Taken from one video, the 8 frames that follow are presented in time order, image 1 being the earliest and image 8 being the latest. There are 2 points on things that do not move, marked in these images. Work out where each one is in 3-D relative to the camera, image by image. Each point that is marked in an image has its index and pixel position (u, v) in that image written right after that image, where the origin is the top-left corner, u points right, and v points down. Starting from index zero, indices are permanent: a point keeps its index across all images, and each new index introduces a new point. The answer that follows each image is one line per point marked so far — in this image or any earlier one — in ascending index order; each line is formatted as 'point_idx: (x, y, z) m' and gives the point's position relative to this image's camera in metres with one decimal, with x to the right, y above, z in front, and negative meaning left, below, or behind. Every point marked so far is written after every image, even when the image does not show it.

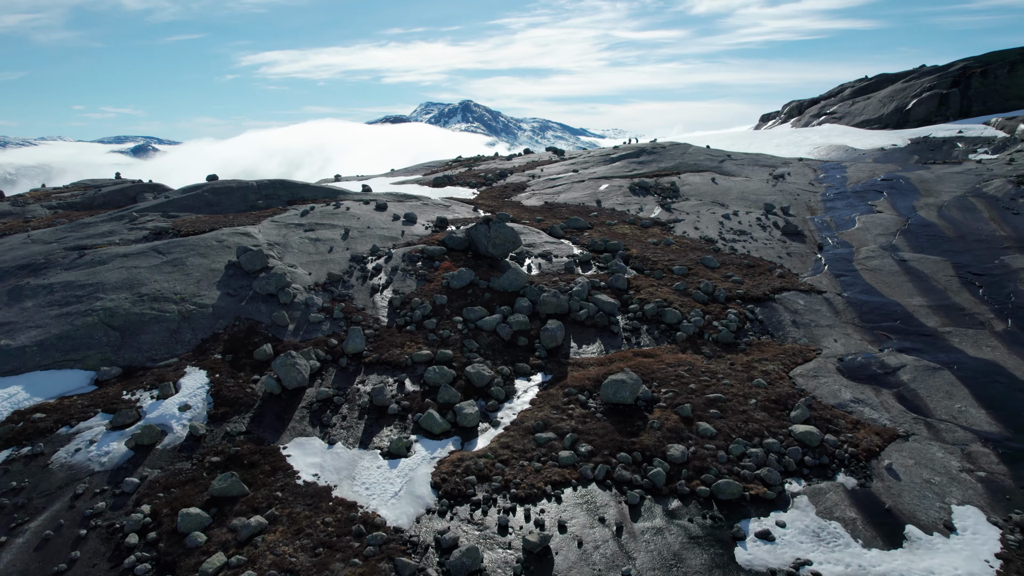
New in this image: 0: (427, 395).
0: (-3.2, -4.0, +18.4) m
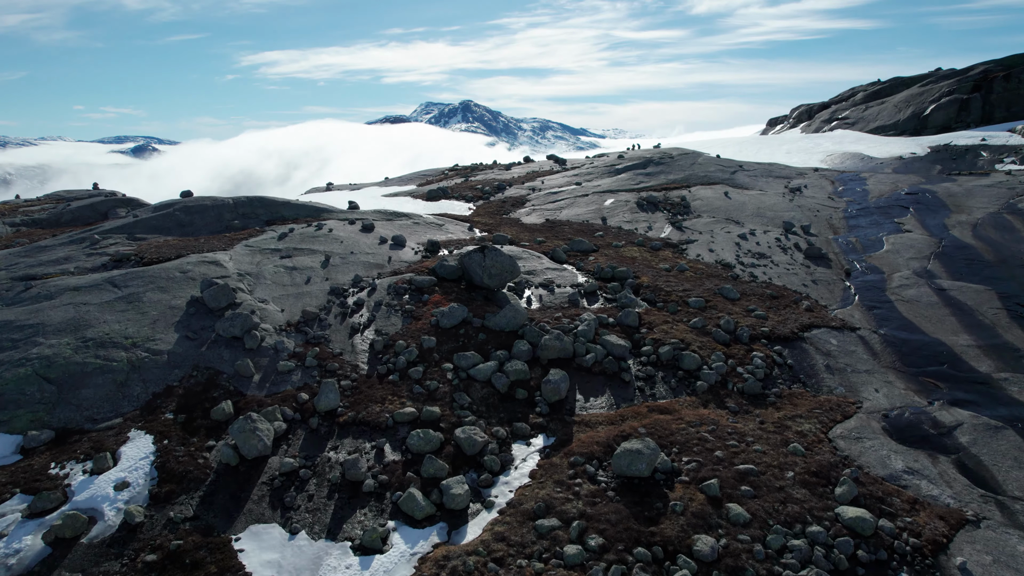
0: (-3.3, -5.7, +15.7) m
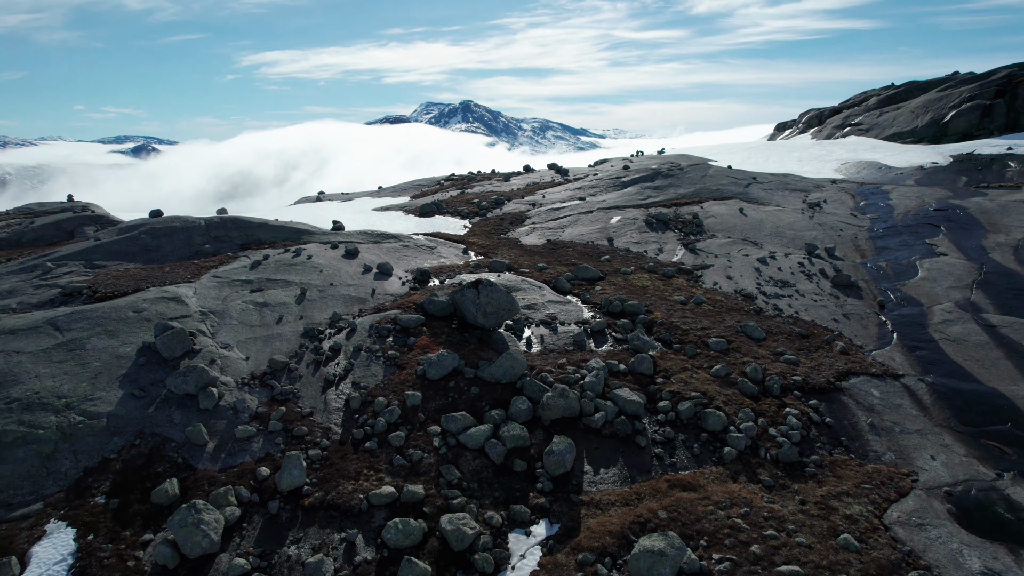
0: (-3.4, -7.5, +13.0) m
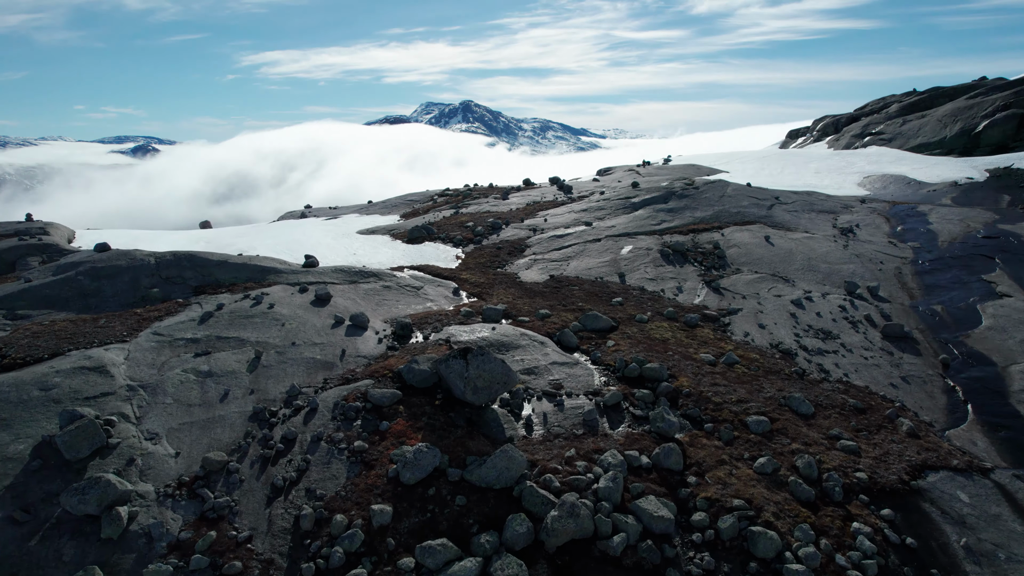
0: (-3.5, -9.9, +9.2) m
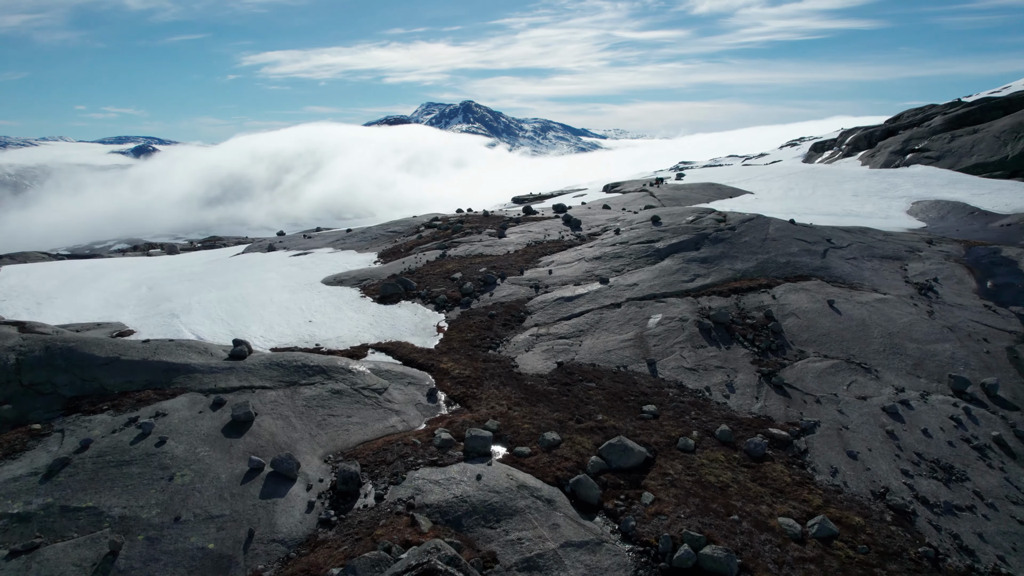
0: (-3.8, -13.9, +2.5) m
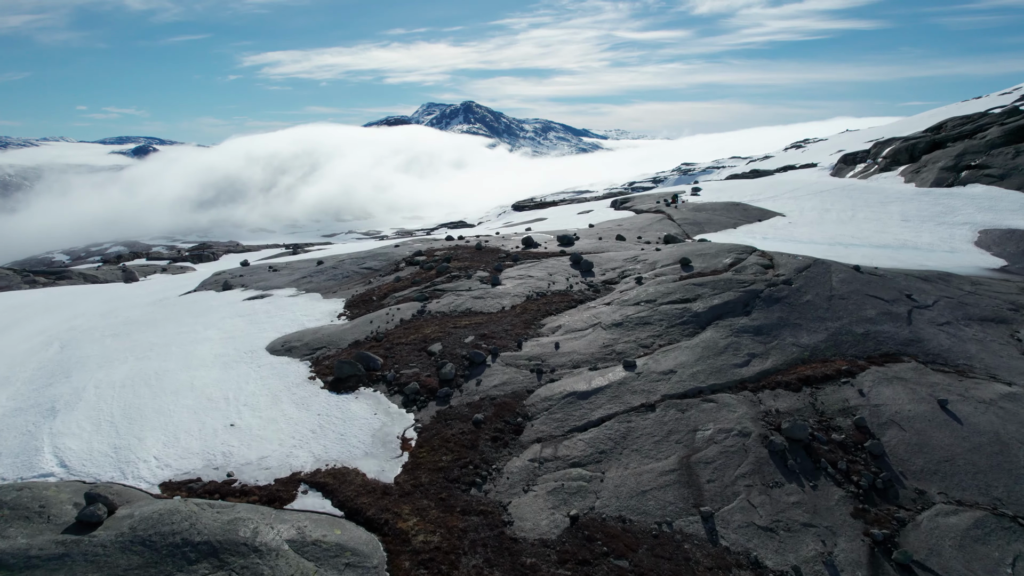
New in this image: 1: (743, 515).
0: (-4.0, -17.4, -4.3) m
1: (+7.0, -6.7, +14.6) m
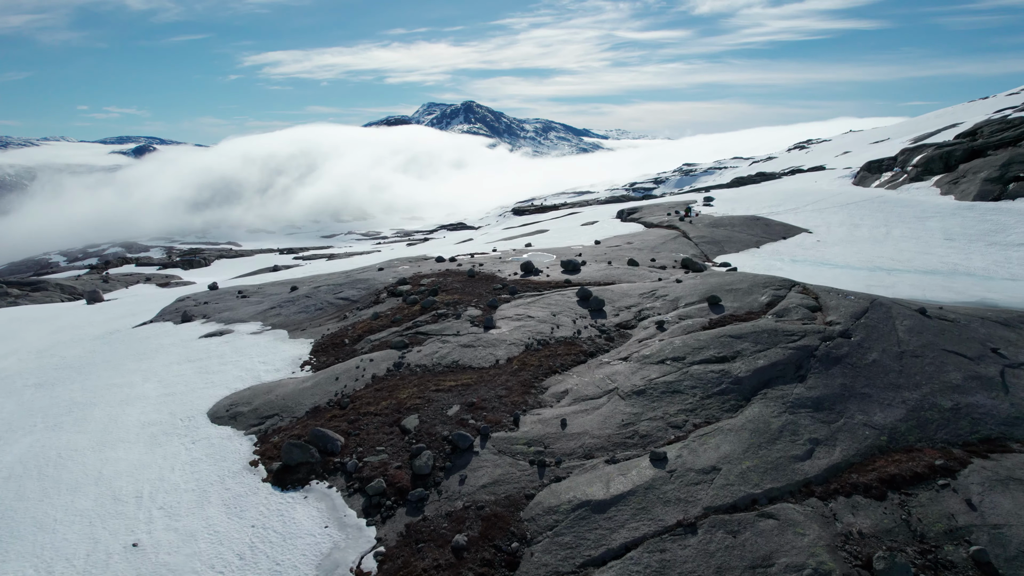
0: (-4.3, -19.7, -8.9) m
1: (+6.7, -8.9, +9.9) m
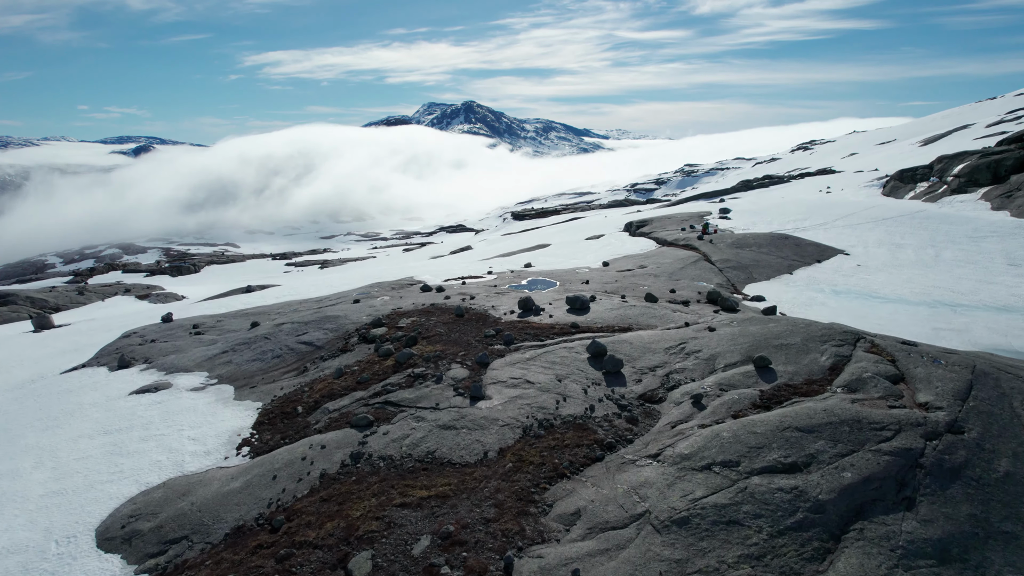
0: (-4.6, -22.1, -14.3) m
1: (+6.5, -11.3, +4.6) m
